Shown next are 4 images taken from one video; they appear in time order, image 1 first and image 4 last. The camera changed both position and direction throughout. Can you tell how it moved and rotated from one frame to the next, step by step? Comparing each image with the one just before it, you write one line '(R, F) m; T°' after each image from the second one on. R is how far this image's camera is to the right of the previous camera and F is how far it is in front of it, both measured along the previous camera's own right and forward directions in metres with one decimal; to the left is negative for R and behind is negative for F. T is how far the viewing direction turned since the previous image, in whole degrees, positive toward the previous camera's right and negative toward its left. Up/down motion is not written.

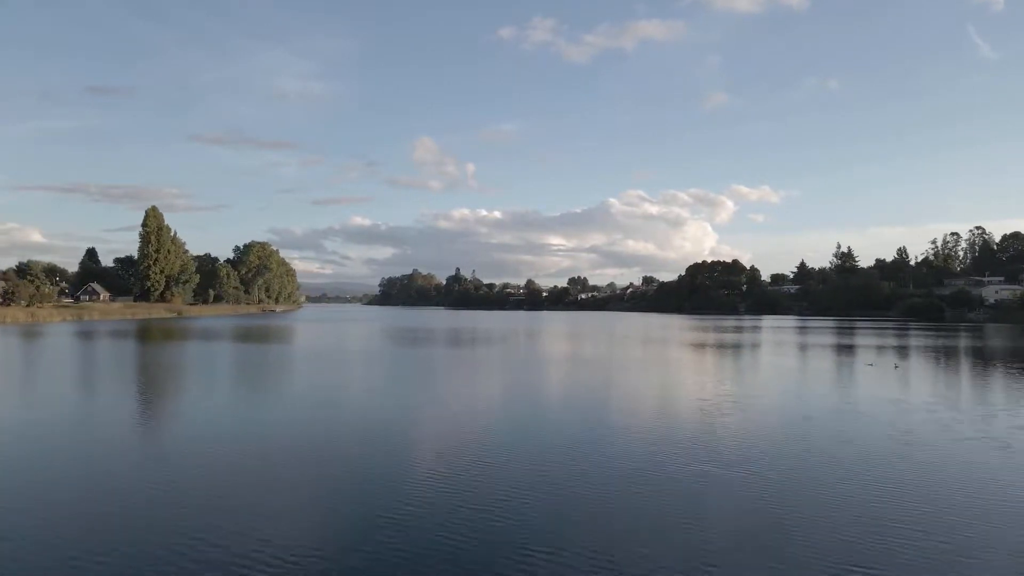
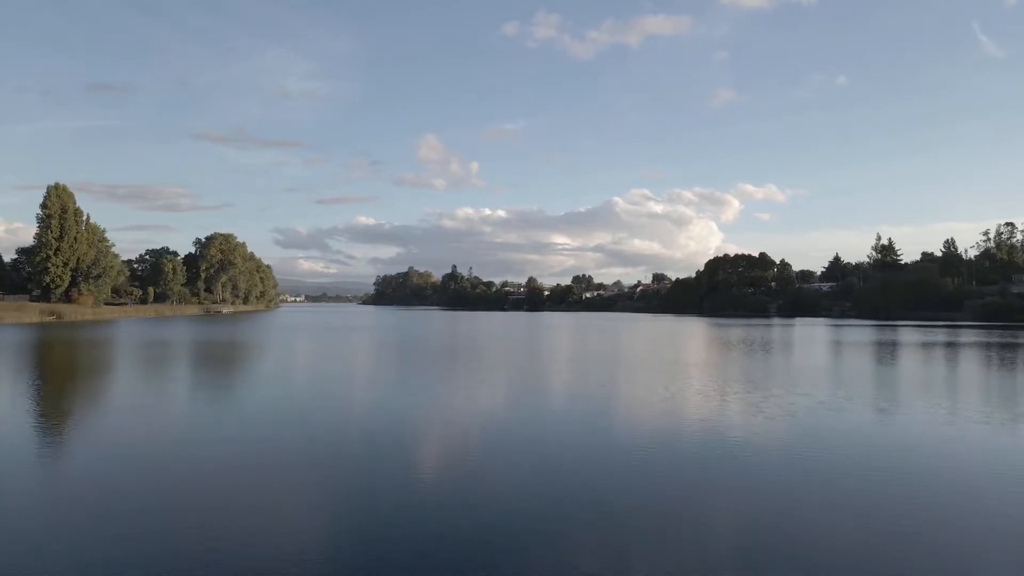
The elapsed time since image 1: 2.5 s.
(+0.3, +2.7) m; 0°
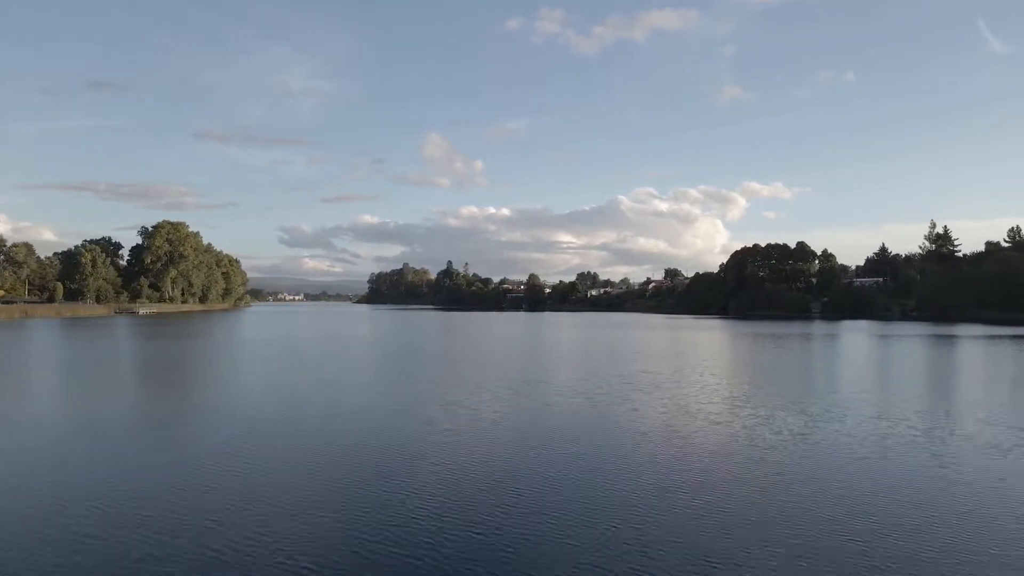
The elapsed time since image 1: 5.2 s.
(+0.3, +2.8) m; 0°
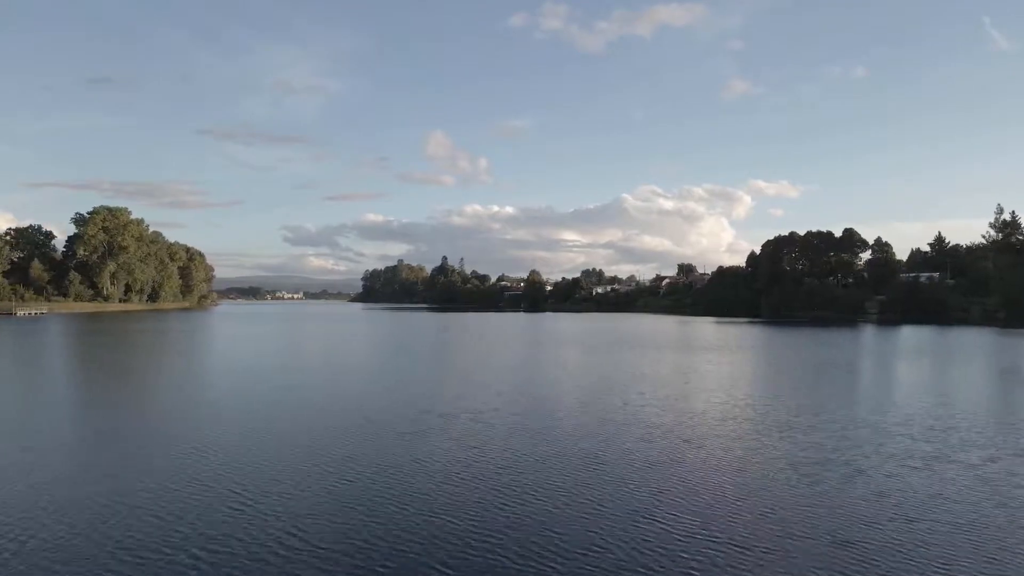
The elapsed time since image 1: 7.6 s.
(+0.3, +2.5) m; 0°
